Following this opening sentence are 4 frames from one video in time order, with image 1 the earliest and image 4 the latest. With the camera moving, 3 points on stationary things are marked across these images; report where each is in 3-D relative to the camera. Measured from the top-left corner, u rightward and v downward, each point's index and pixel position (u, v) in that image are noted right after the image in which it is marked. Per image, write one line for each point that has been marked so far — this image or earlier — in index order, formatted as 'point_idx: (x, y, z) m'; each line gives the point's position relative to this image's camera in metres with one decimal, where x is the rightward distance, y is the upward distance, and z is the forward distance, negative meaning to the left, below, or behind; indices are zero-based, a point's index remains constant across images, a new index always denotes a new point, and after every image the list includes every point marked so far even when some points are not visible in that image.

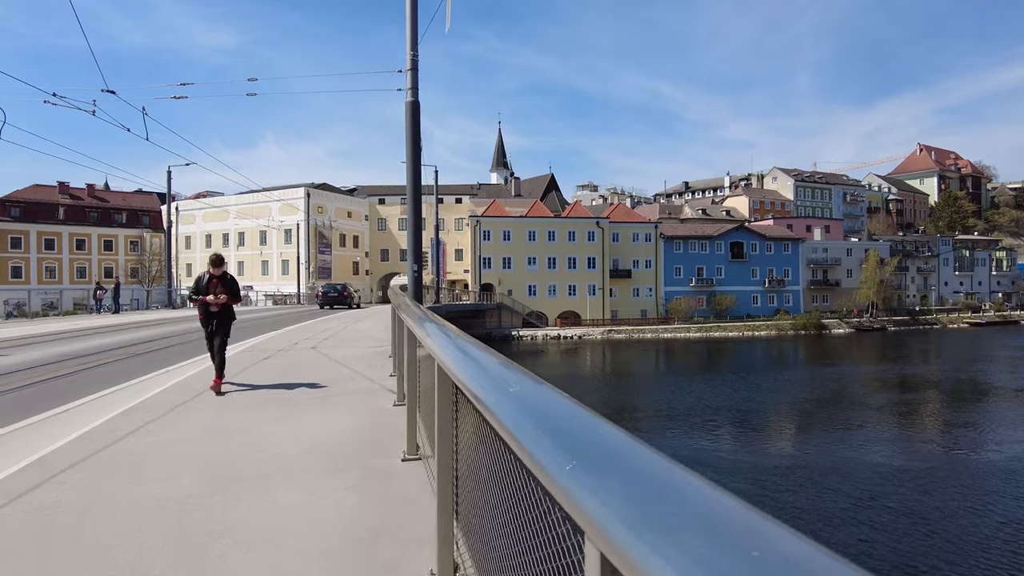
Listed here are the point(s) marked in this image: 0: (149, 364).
0: (-5.1, -1.1, +9.2) m
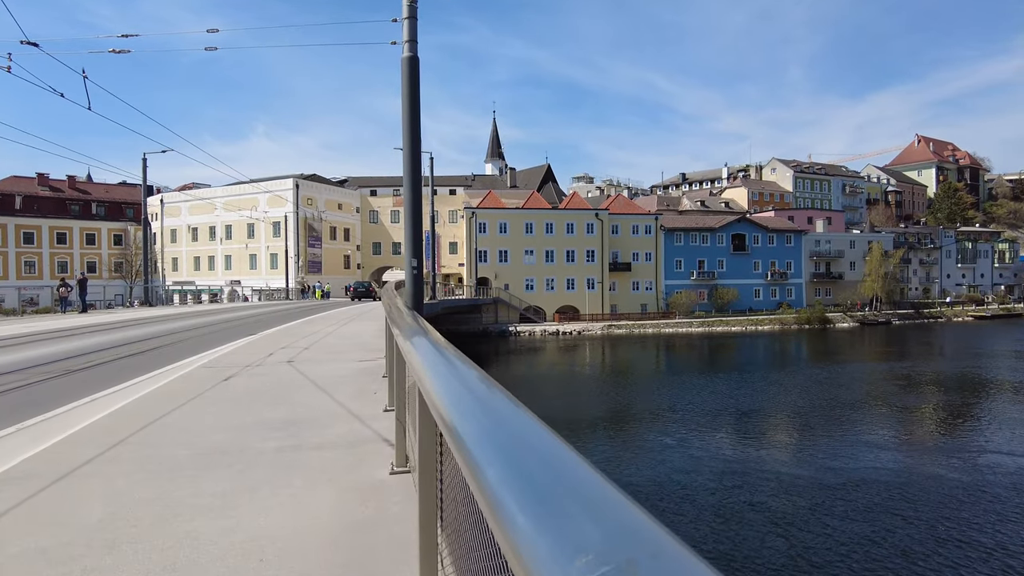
0: (-5.0, -1.1, +8.0) m
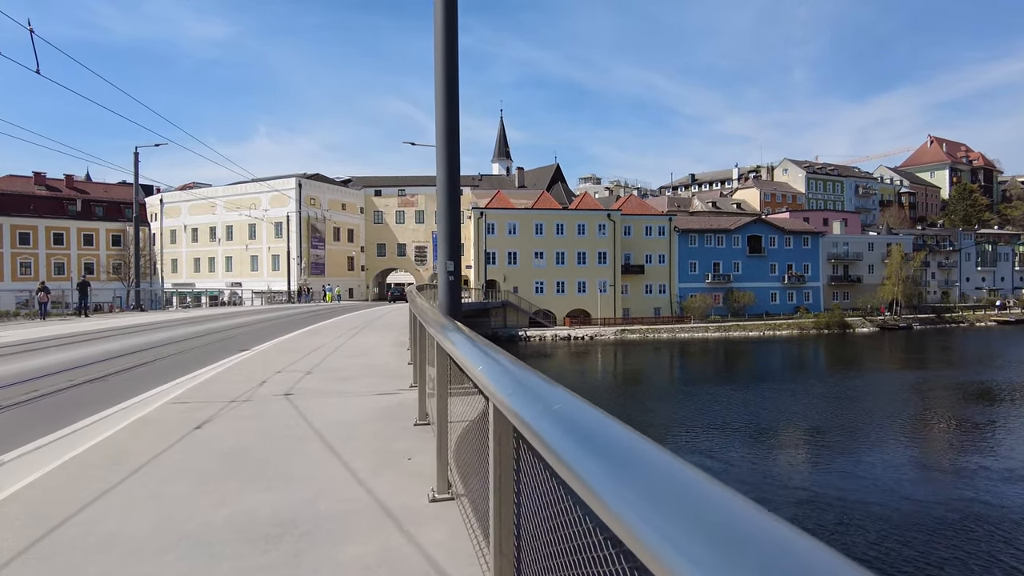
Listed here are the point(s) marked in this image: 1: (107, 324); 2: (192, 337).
0: (-4.5, -1.2, +6.8) m
1: (-11.5, -1.0, +18.4) m
2: (-7.2, -1.1, +14.5) m
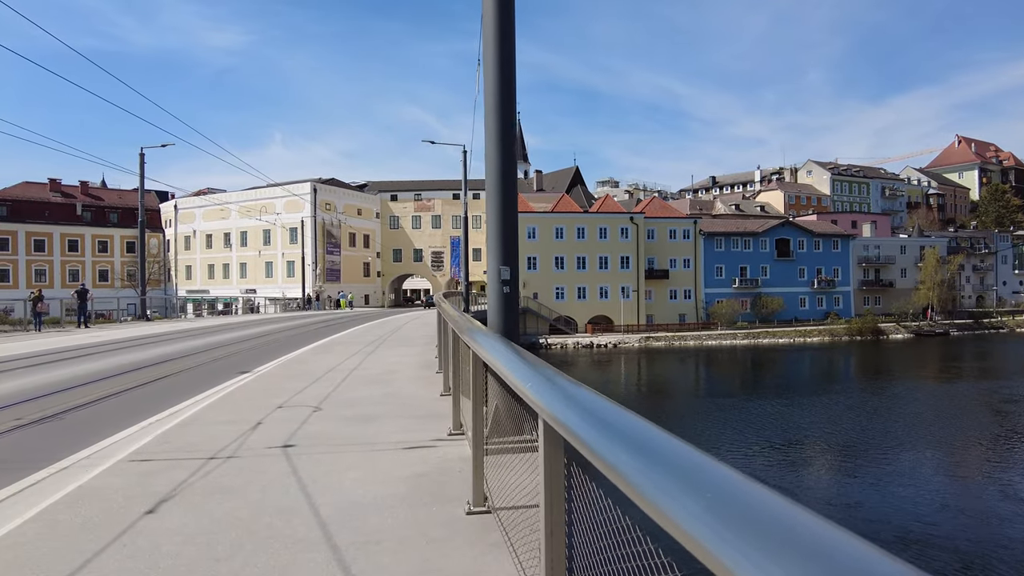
0: (-4.1, -1.3, +5.8) m
1: (-10.9, -1.2, +17.5) m
2: (-6.6, -1.3, +13.6) m
